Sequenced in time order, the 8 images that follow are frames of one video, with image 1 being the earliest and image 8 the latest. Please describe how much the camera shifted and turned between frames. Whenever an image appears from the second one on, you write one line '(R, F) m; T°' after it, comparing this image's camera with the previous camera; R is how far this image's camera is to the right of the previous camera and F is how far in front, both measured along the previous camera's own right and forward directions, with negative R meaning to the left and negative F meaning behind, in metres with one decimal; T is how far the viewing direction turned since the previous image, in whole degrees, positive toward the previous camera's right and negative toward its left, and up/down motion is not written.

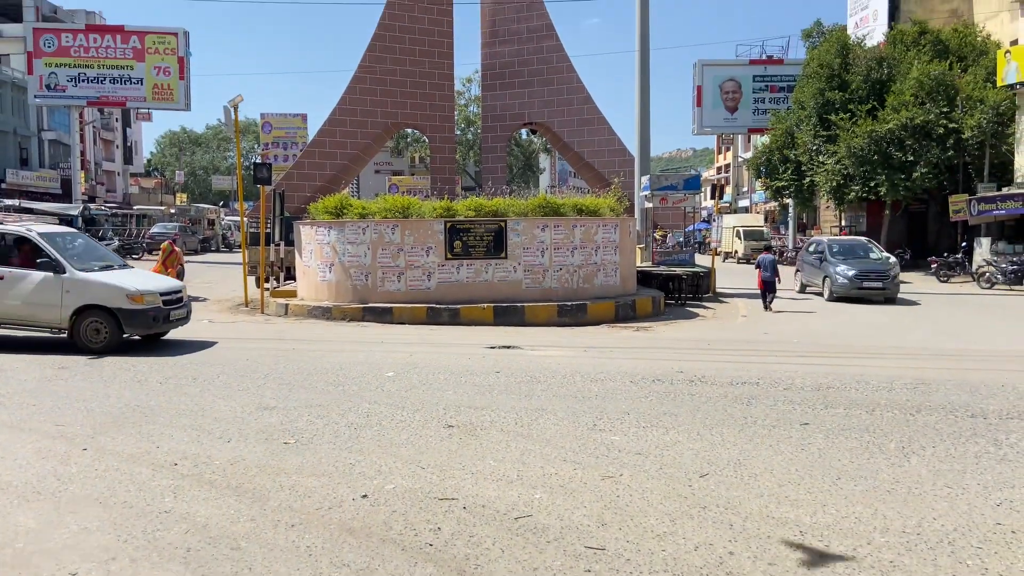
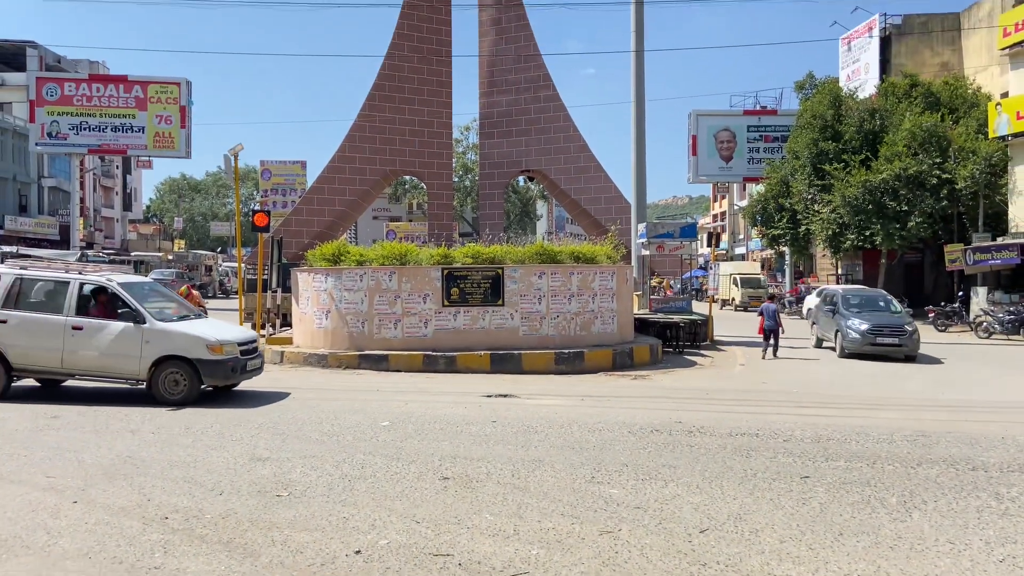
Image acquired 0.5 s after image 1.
(0.0, 0.0) m; 0°
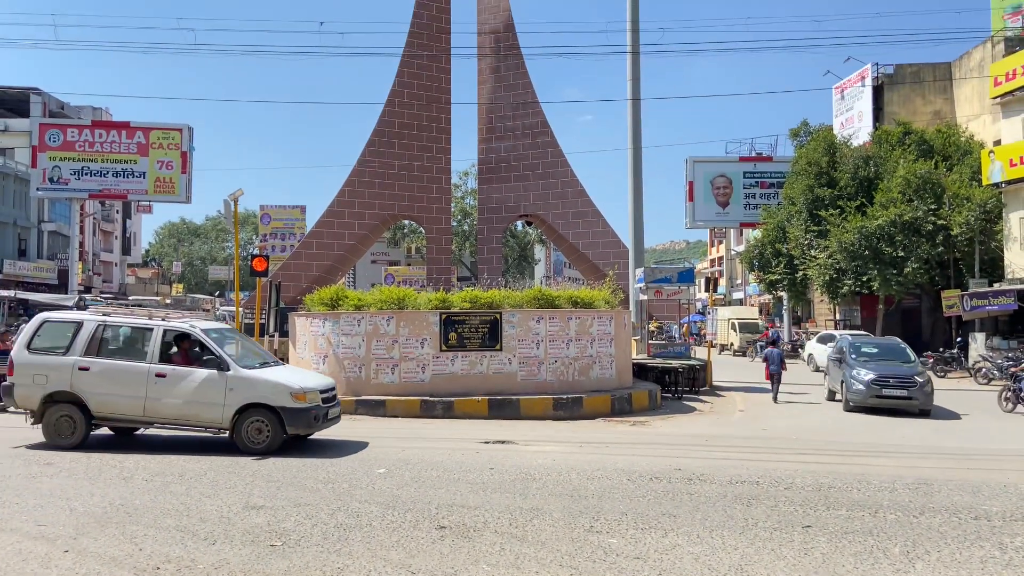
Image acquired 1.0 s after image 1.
(0.0, 0.0) m; 0°
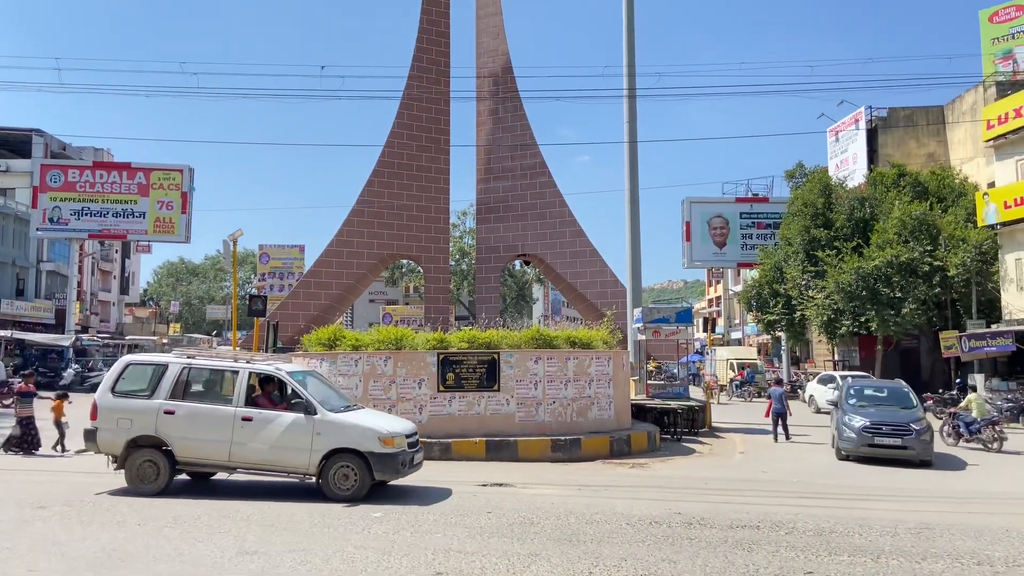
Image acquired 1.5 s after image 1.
(0.0, 0.0) m; 0°
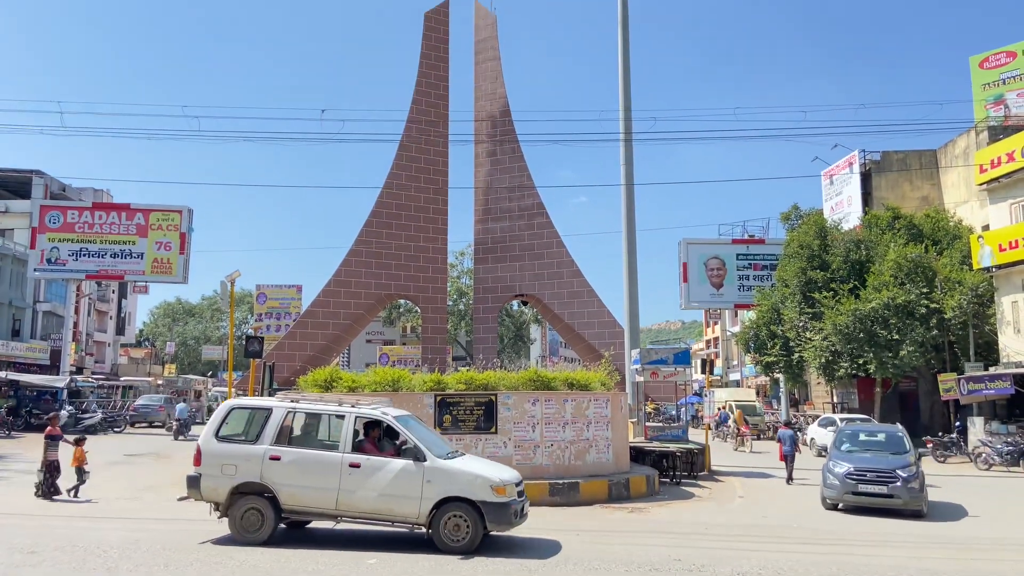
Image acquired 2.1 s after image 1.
(0.0, 0.0) m; 0°
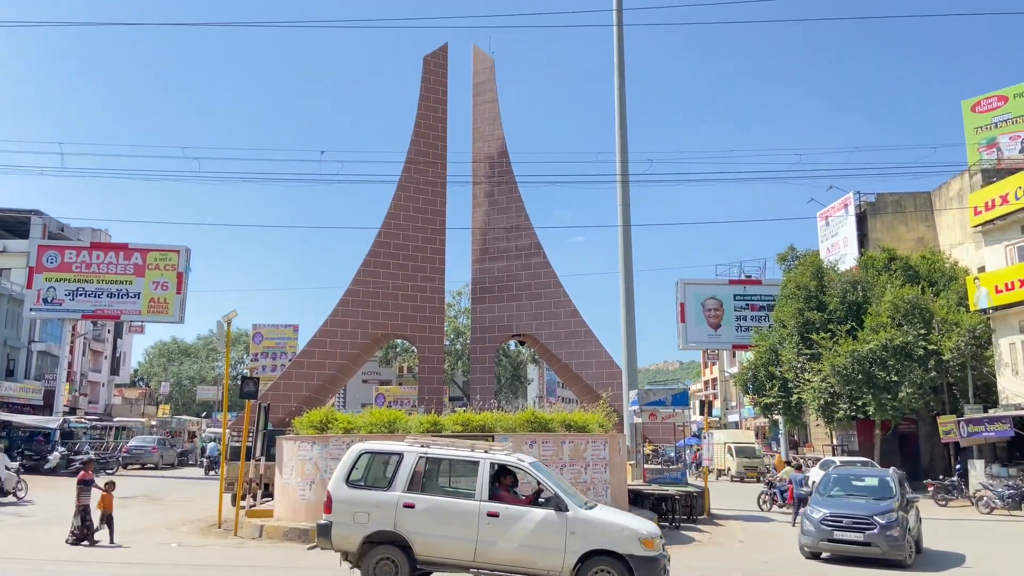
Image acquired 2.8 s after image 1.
(0.0, 0.0) m; 0°
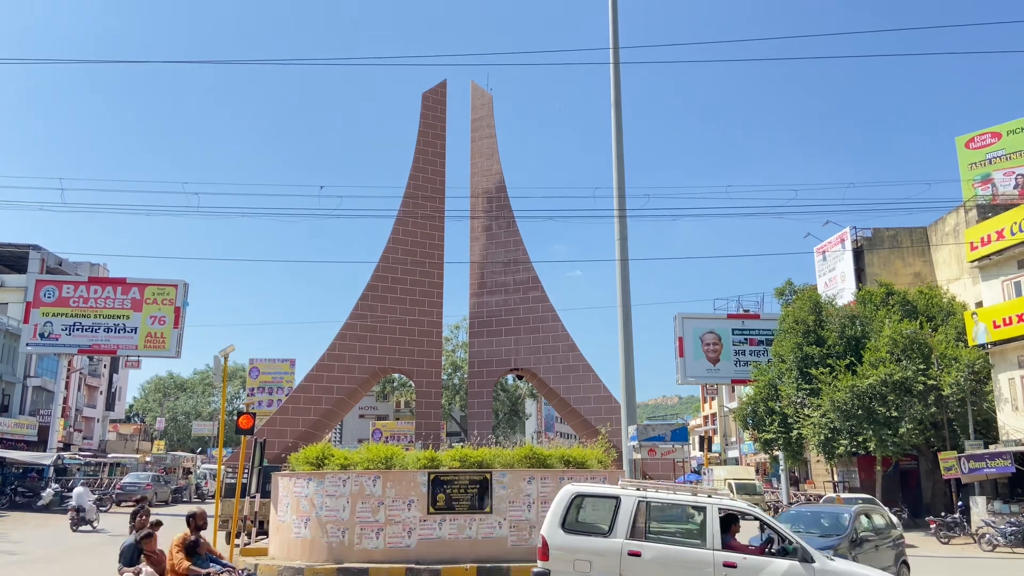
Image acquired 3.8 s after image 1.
(0.0, 0.0) m; 0°
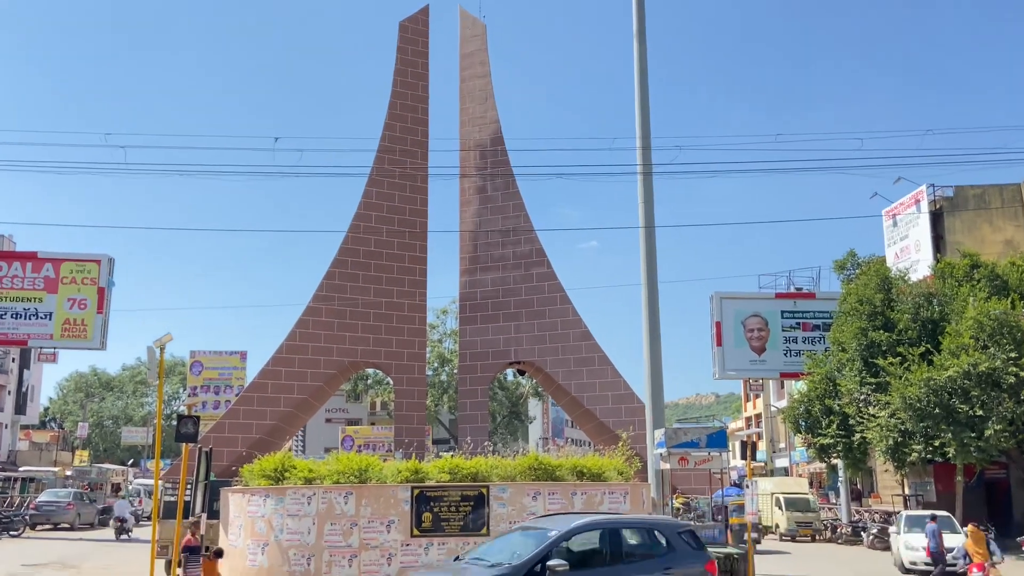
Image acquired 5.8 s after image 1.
(-0.1, +2.6) m; 0°
